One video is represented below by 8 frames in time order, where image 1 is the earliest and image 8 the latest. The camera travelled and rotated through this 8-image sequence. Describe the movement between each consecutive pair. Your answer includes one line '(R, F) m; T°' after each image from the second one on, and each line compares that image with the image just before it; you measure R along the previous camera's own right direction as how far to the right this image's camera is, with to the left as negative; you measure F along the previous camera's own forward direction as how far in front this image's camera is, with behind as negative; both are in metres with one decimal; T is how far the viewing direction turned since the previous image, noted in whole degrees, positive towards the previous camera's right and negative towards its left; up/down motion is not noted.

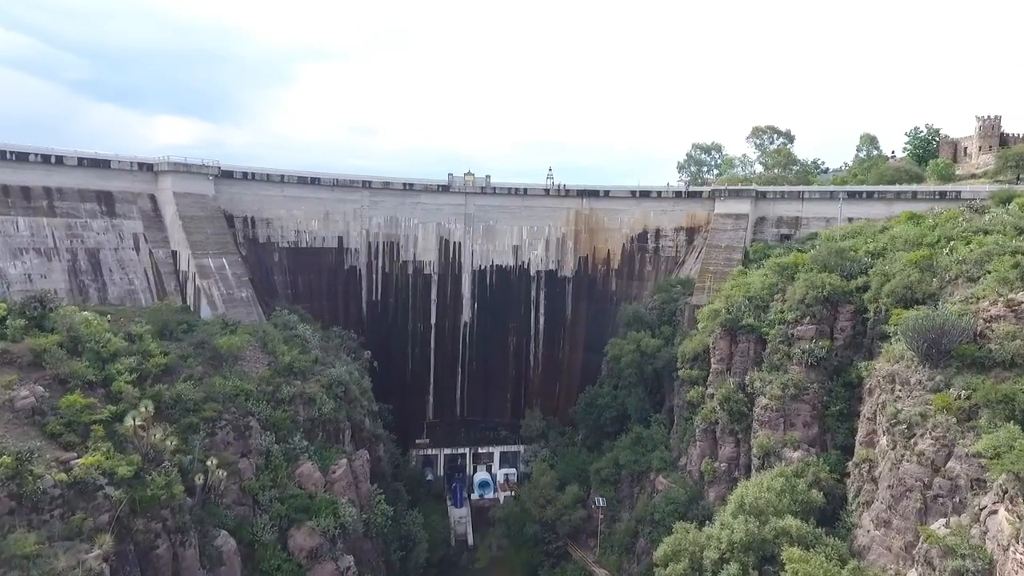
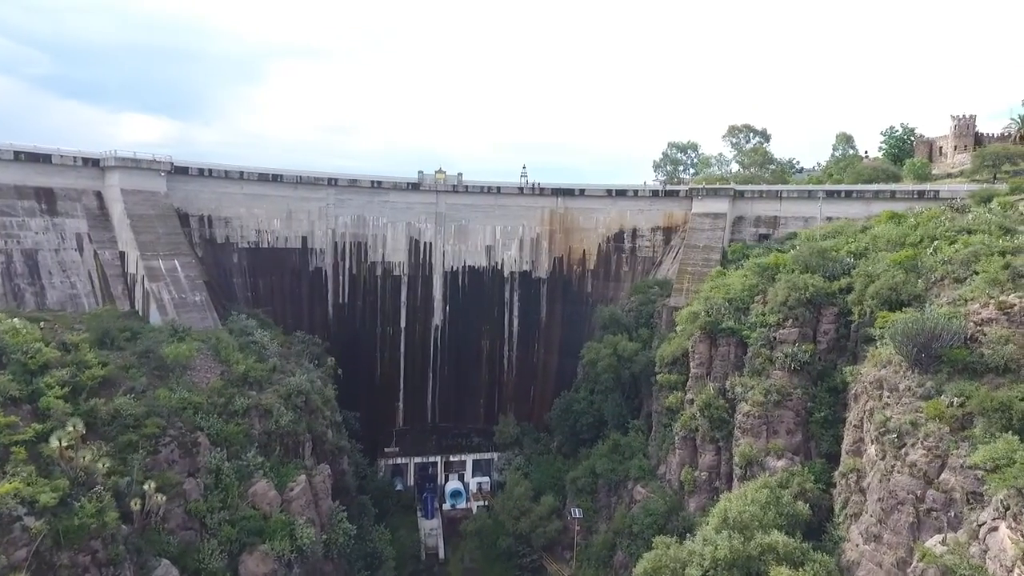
(+0.2, +1.3) m; +2°
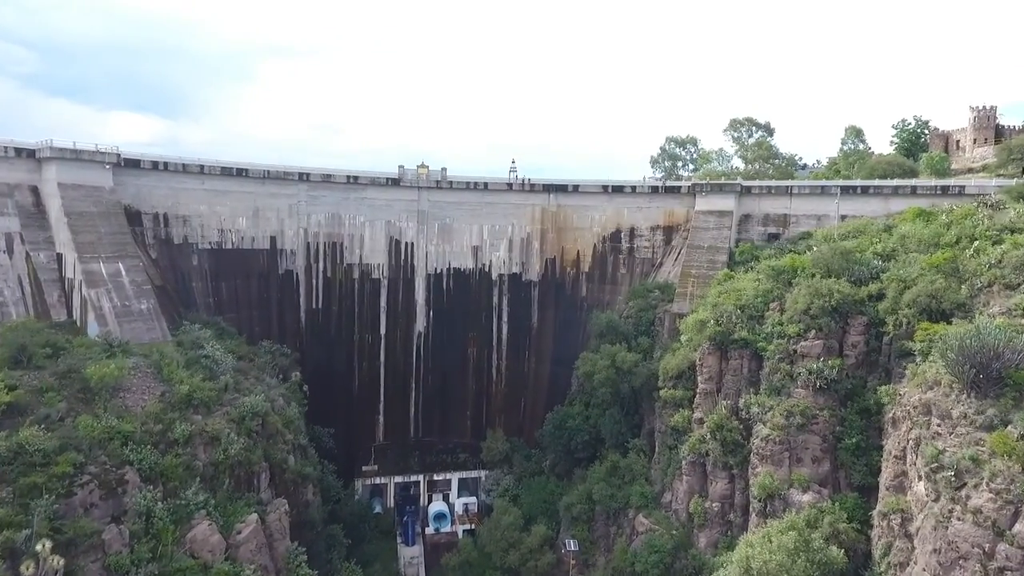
(+0.2, +2.9) m; +1°
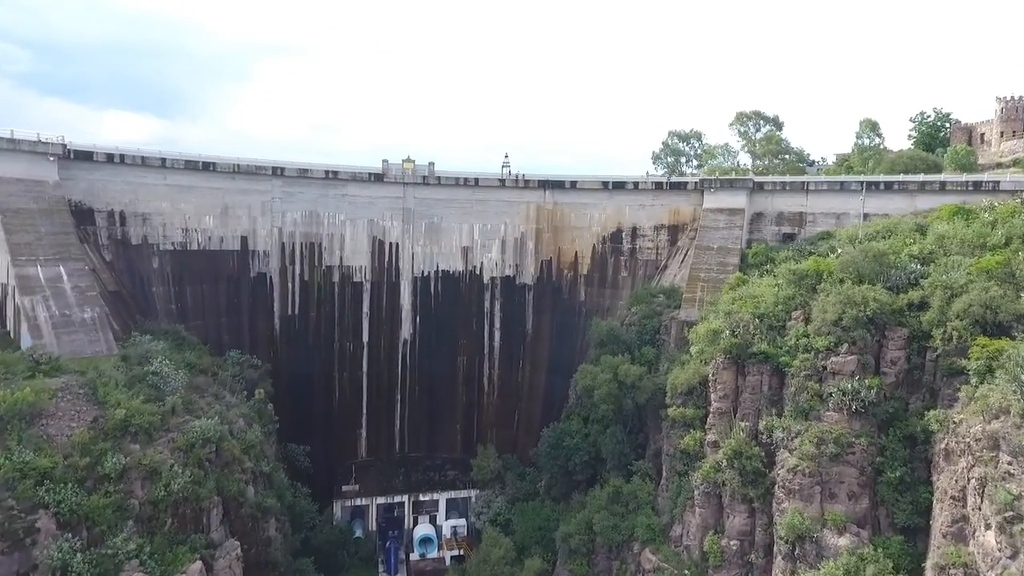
(+0.2, +2.6) m; 0°
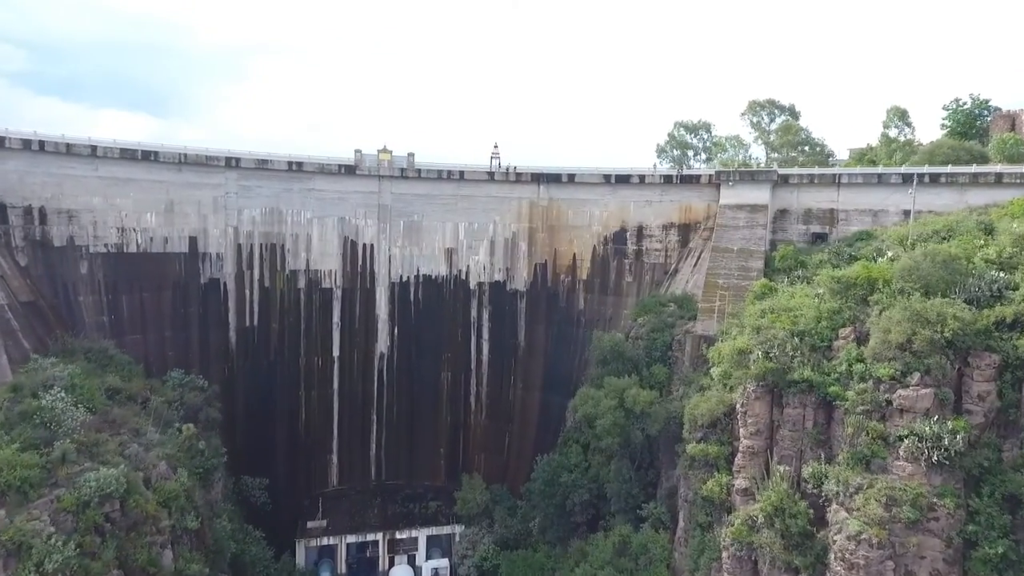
(+0.3, +3.9) m; 0°
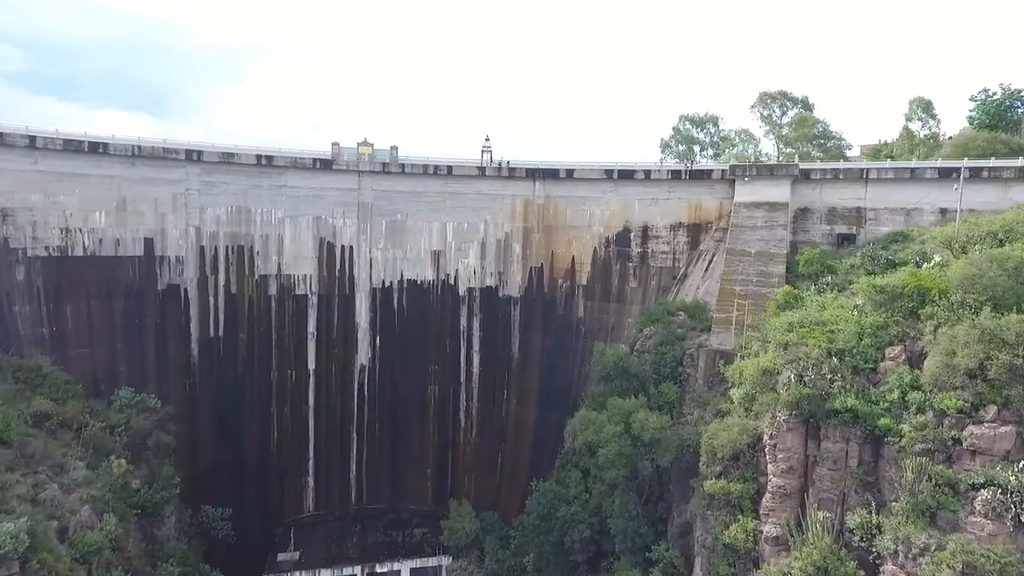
(+0.2, +2.6) m; 0°
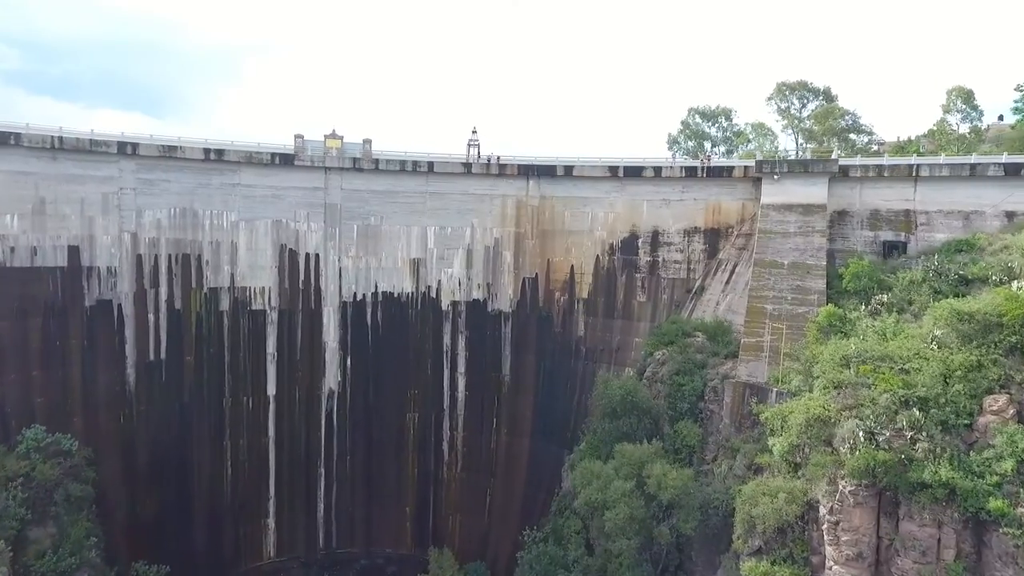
(+0.3, +3.5) m; 0°
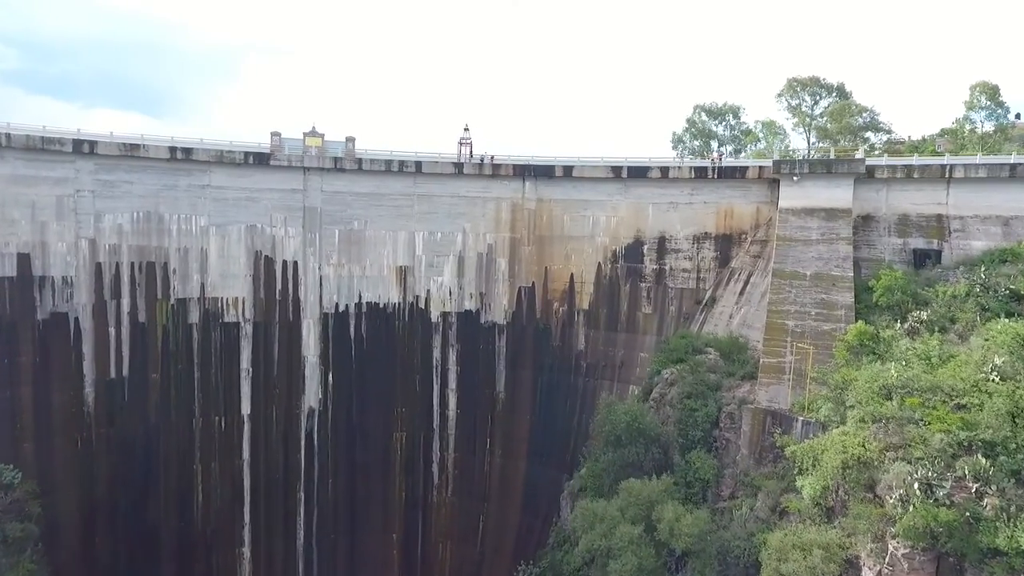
(+0.2, +1.8) m; 0°
